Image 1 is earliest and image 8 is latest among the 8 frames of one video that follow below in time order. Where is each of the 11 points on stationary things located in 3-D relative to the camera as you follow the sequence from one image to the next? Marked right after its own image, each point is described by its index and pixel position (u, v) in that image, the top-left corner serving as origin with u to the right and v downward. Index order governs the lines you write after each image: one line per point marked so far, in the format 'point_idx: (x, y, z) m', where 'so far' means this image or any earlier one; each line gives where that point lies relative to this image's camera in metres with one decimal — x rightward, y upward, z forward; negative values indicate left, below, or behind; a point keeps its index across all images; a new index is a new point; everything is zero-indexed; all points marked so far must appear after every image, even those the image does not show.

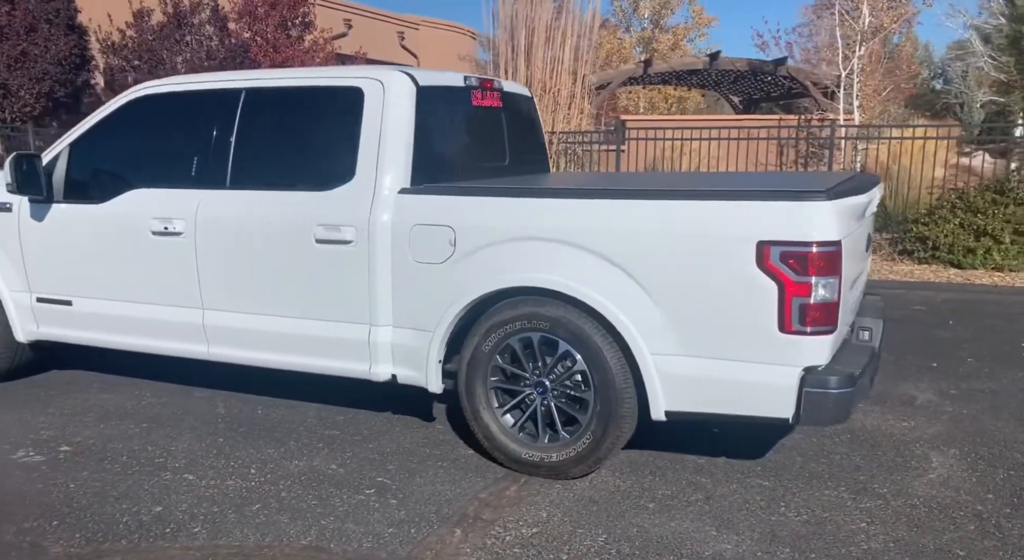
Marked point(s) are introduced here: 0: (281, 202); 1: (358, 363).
0: (-1.2, +0.4, +4.1) m
1: (-0.8, -0.4, +4.0) m
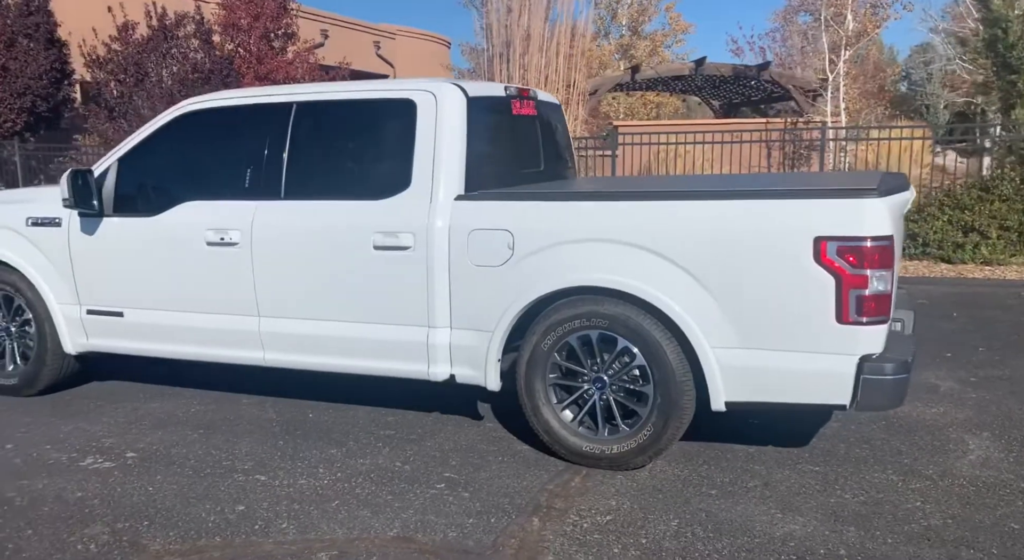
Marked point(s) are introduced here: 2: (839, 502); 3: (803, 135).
0: (-0.9, +0.4, +4.2) m
1: (-0.5, -0.4, +4.1) m
2: (+1.4, -1.0, +3.4) m
3: (+6.2, +3.1, +17.1) m
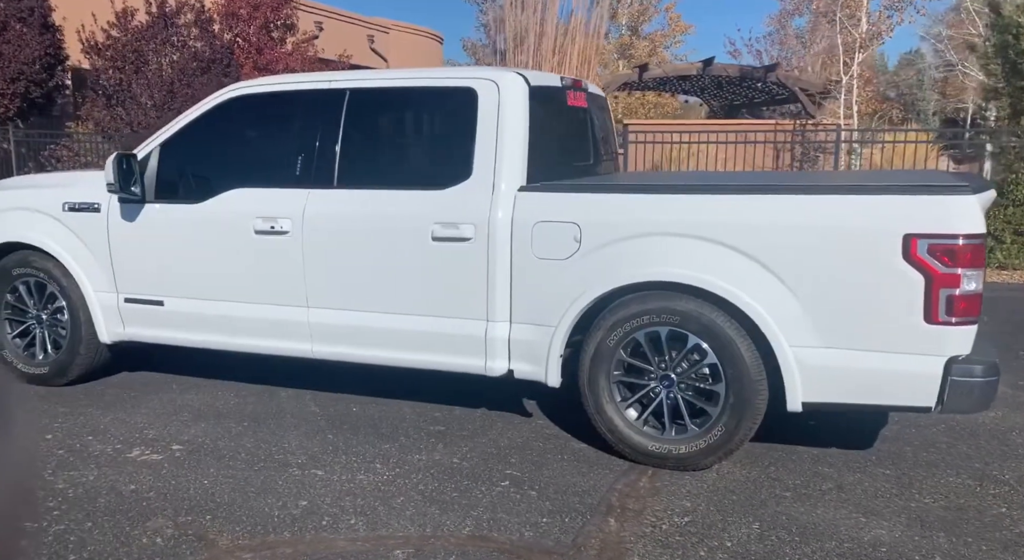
0: (-0.6, +0.4, +4.1) m
1: (-0.2, -0.4, +4.0) m
2: (+1.7, -1.0, +3.3) m
3: (+6.4, +3.1, +17.0) m
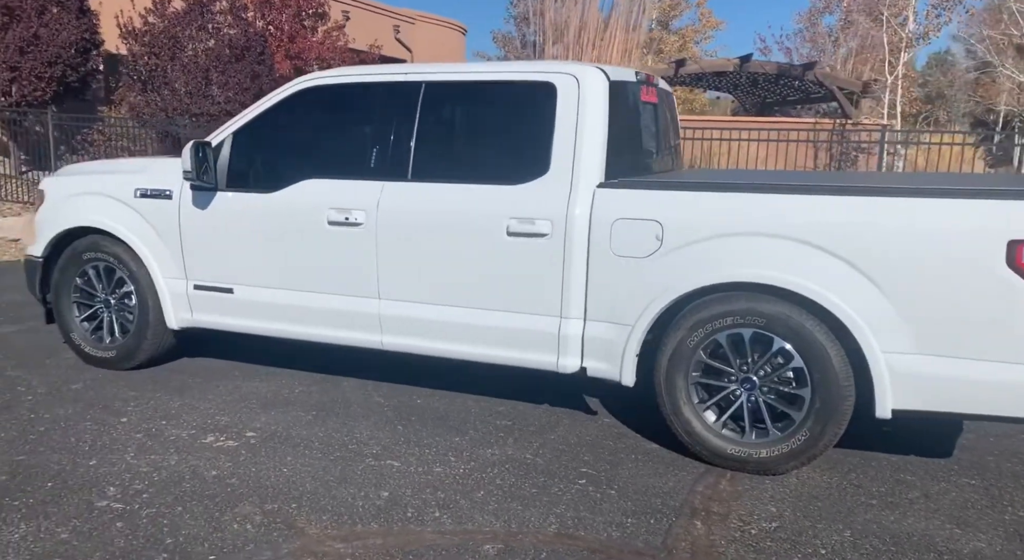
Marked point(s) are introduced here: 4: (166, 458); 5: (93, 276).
0: (-0.2, +0.4, +4.1) m
1: (+0.2, -0.4, +4.0) m
2: (+2.1, -1.0, +3.2) m
3: (+7.2, +3.1, +16.8) m
4: (-1.6, -0.8, +3.7) m
5: (-2.7, 0.0, +5.1) m
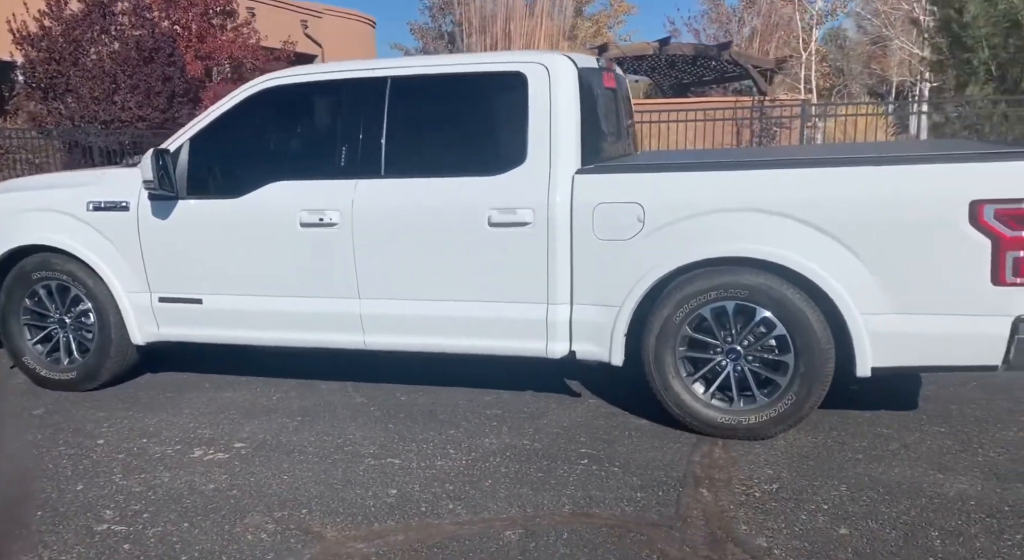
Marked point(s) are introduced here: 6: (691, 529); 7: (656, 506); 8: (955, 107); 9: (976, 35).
0: (-0.3, +0.5, +4.1) m
1: (+0.1, -0.3, +4.1) m
2: (+2.1, -0.8, +3.5) m
3: (+5.6, +3.7, +17.4) m
4: (-1.6, -0.9, +3.6) m
5: (-2.9, -0.1, +4.9) m
6: (+0.7, -0.9, +2.9) m
7: (+0.6, -0.9, +3.1) m
8: (+7.4, +3.0, +13.5) m
9: (+8.3, +4.4, +14.2) m
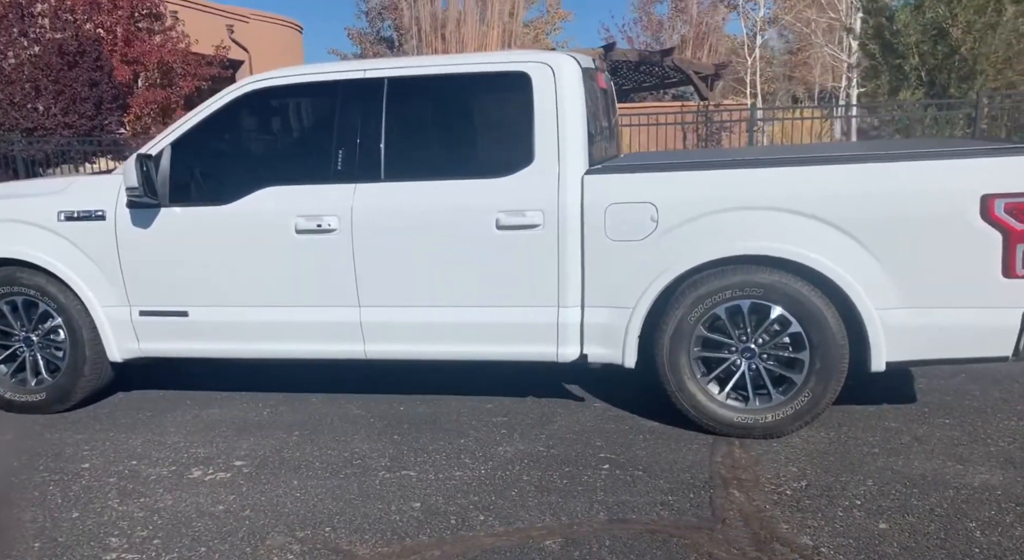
0: (-0.3, +0.5, +4.0) m
1: (+0.2, -0.3, +4.0) m
2: (+2.2, -0.8, +3.6) m
3: (+4.5, +3.7, +17.8) m
4: (-1.5, -1.0, +3.4) m
5: (-2.9, -0.2, +4.6) m
6: (+0.8, -0.9, +2.9) m
7: (+0.7, -0.9, +3.1) m
8: (+6.6, +3.0, +14.0) m
9: (+7.4, +4.5, +14.8) m
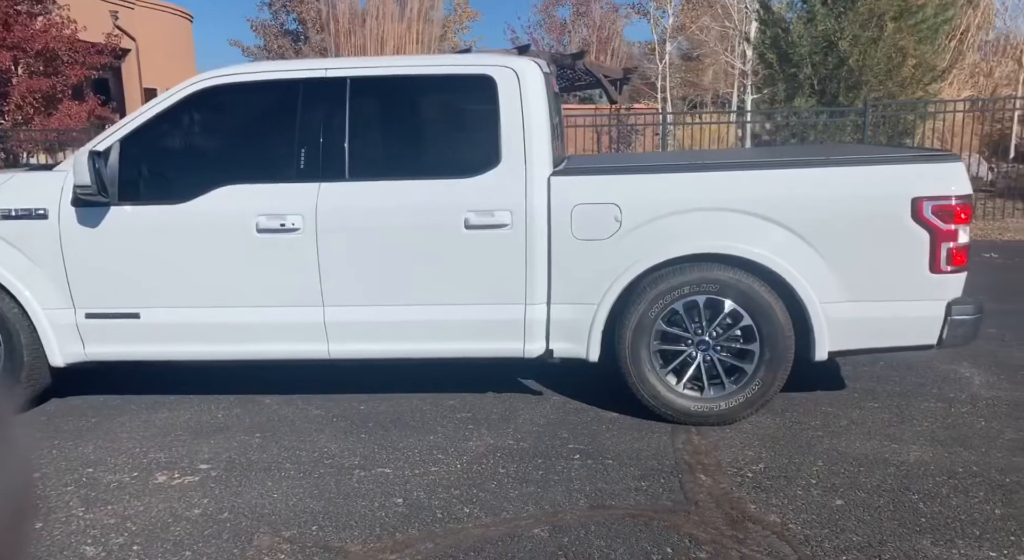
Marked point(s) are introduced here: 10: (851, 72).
0: (-0.5, +0.5, +4.0) m
1: (0.0, -0.3, +4.1) m
2: (+2.1, -0.7, +3.9) m
3: (+2.6, +3.7, +18.3) m
4: (-1.6, -1.0, +3.3) m
5: (-3.2, -0.2, +4.3) m
6: (+0.8, -0.9, +3.1) m
7: (+0.6, -0.9, +3.3) m
8: (+5.1, +3.1, +14.8) m
9: (+5.8, +4.5, +15.7) m
10: (+6.6, +4.1, +15.3) m
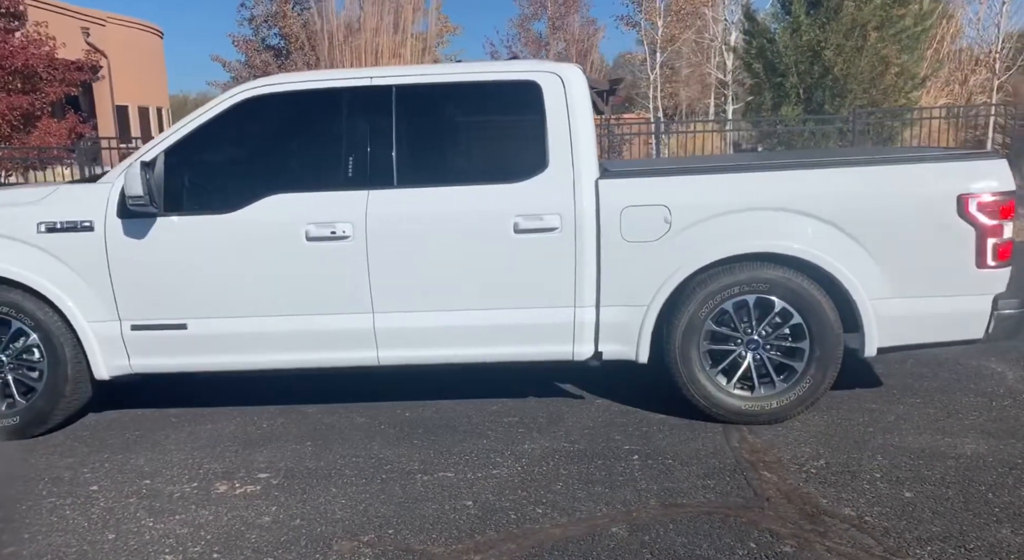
0: (-0.2, +0.4, +4.1) m
1: (+0.2, -0.3, +4.1) m
2: (+2.3, -0.7, +4.0) m
3: (+2.4, +3.5, +18.5) m
4: (-1.3, -1.0, +3.3) m
5: (-2.9, -0.3, +4.3) m
6: (+1.1, -0.9, +3.1) m
7: (+0.9, -0.9, +3.3) m
8: (+5.1, +3.0, +15.0) m
9: (+5.7, +4.4, +16.0) m
10: (+6.5, +4.0, +15.6) m
